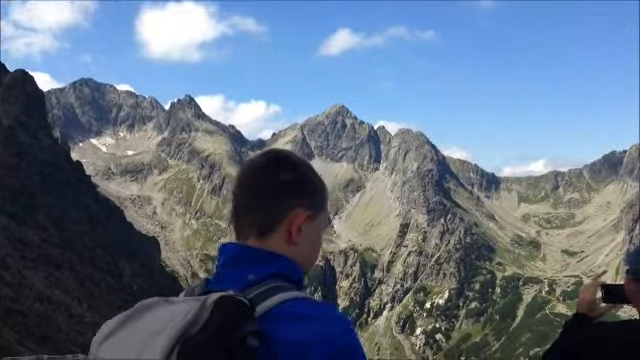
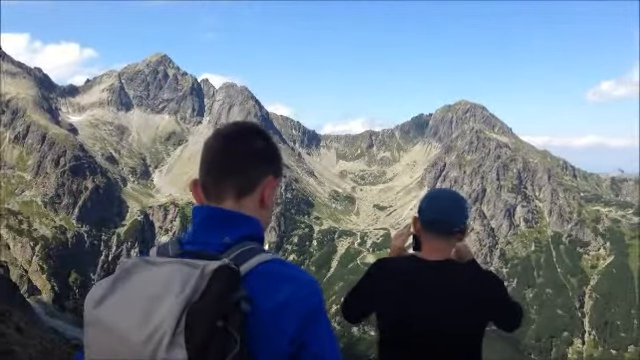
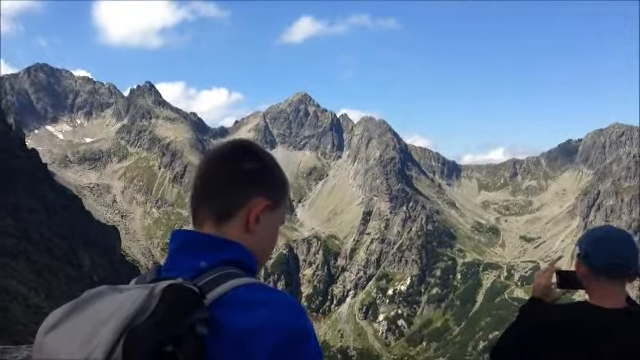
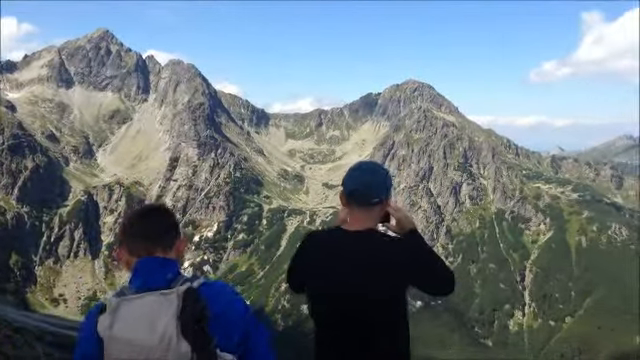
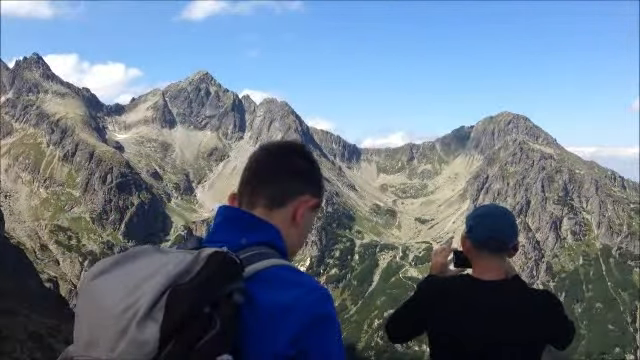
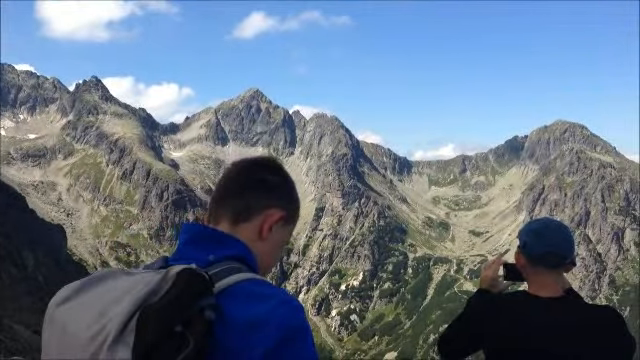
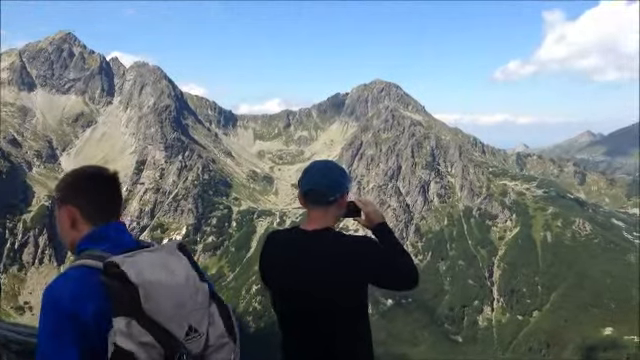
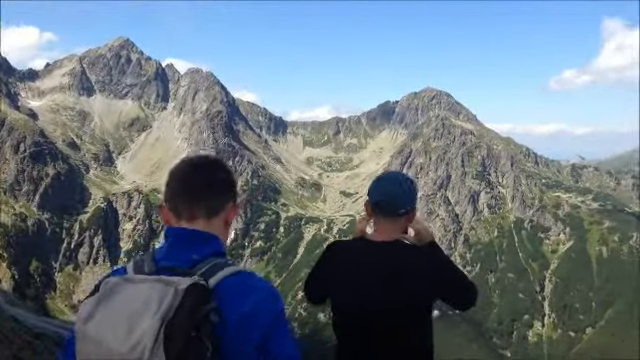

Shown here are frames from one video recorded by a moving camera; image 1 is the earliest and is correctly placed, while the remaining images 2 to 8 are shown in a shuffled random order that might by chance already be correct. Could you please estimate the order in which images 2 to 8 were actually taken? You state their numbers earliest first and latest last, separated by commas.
3, 6, 5, 2, 8, 4, 7
